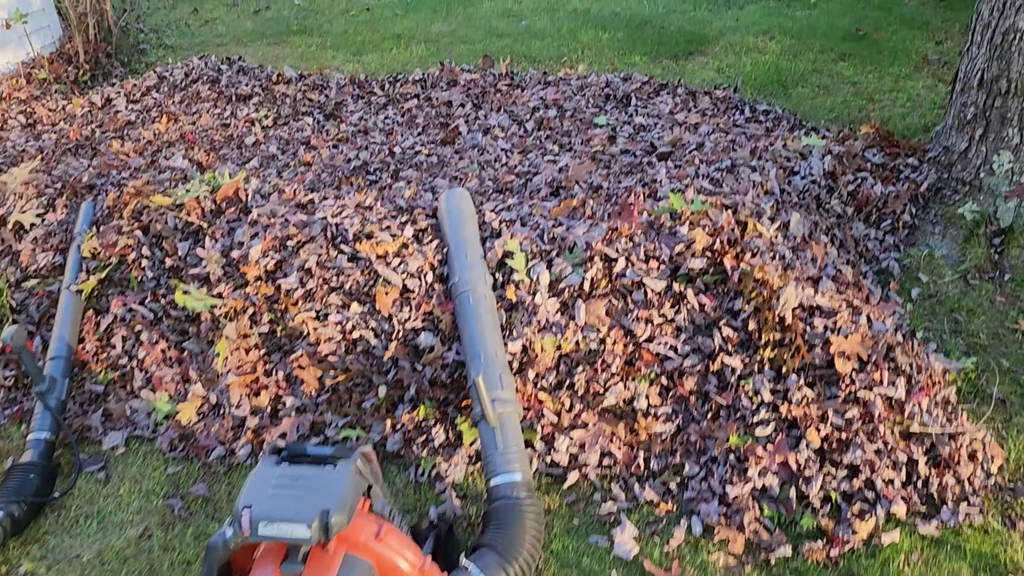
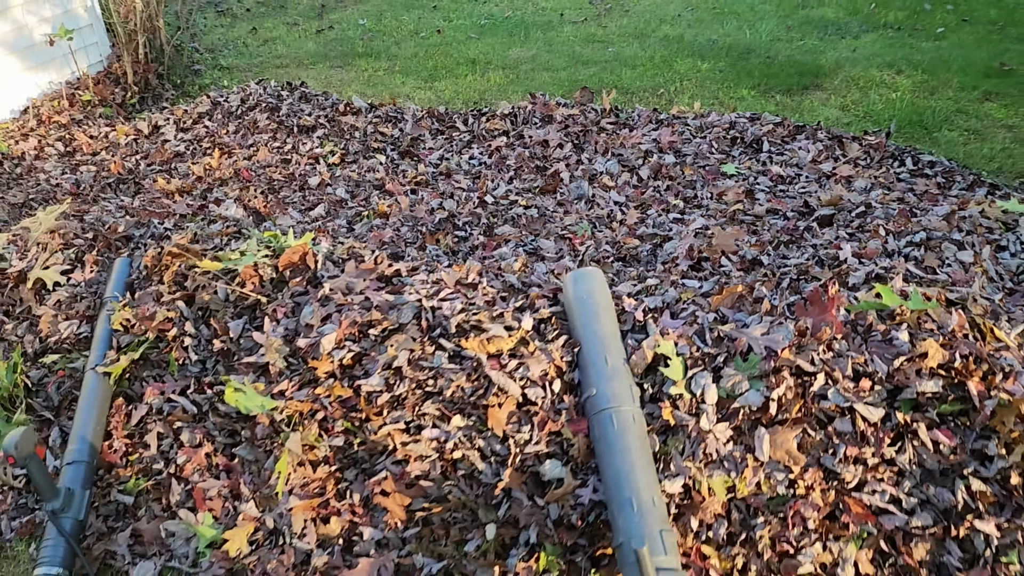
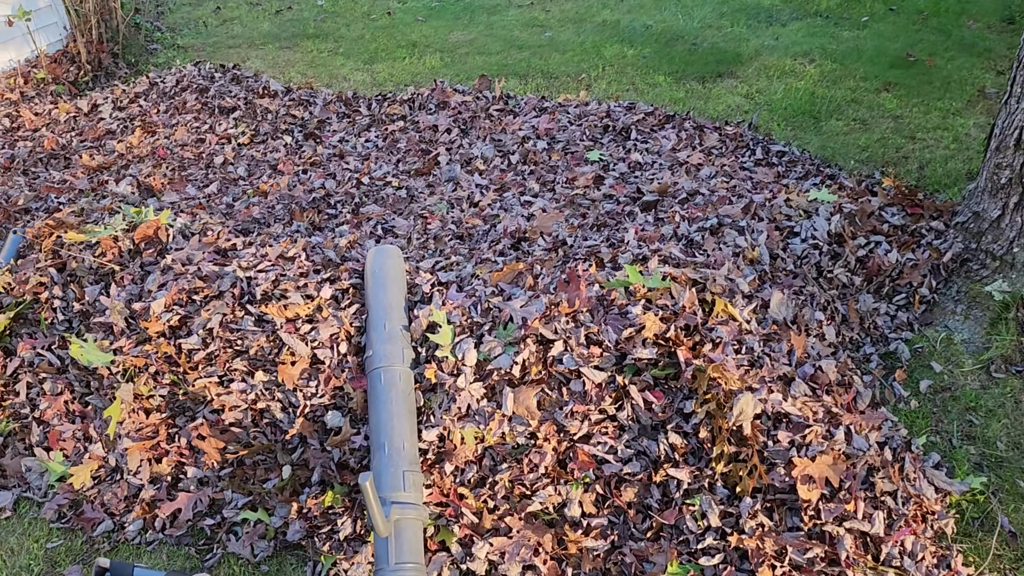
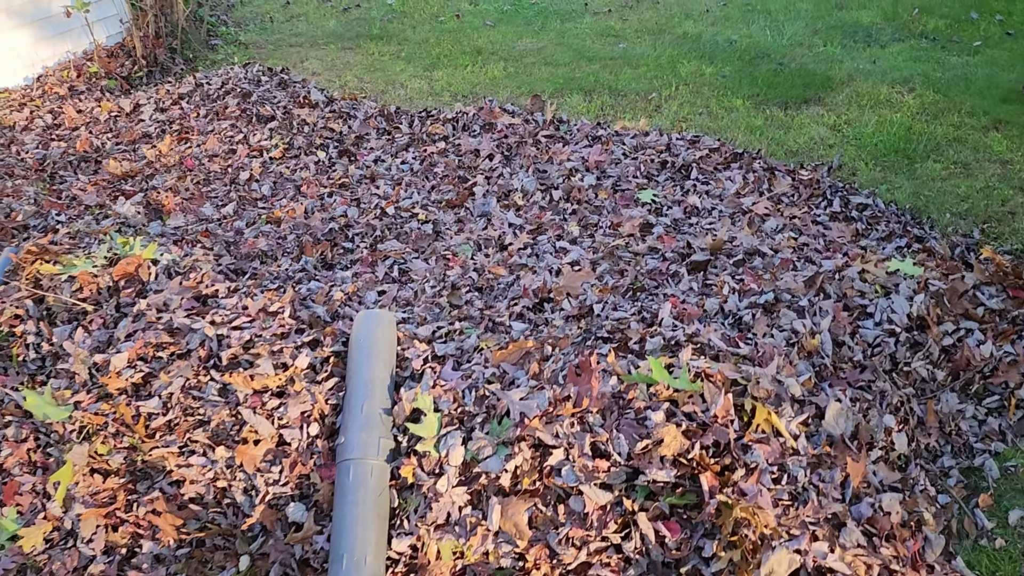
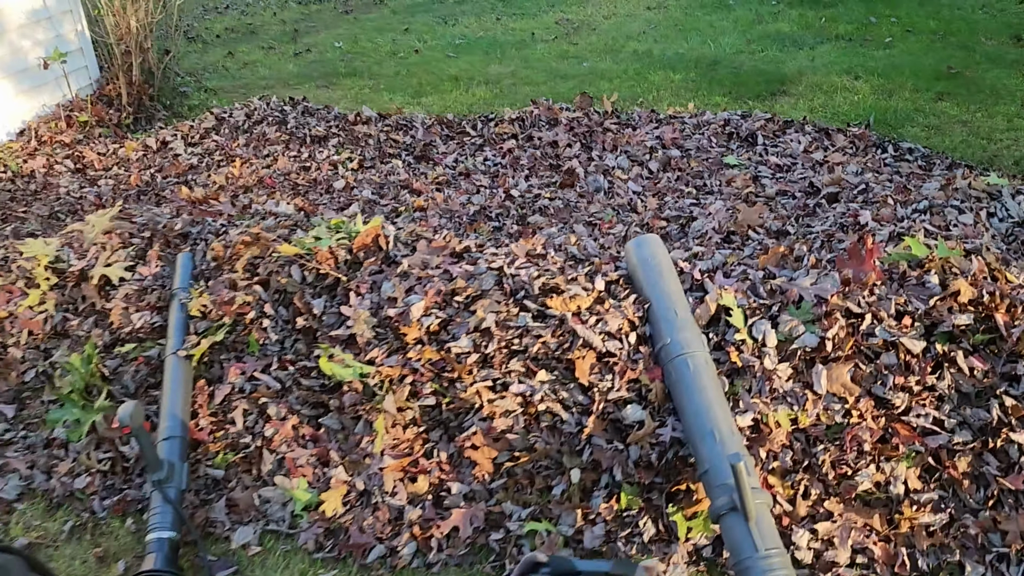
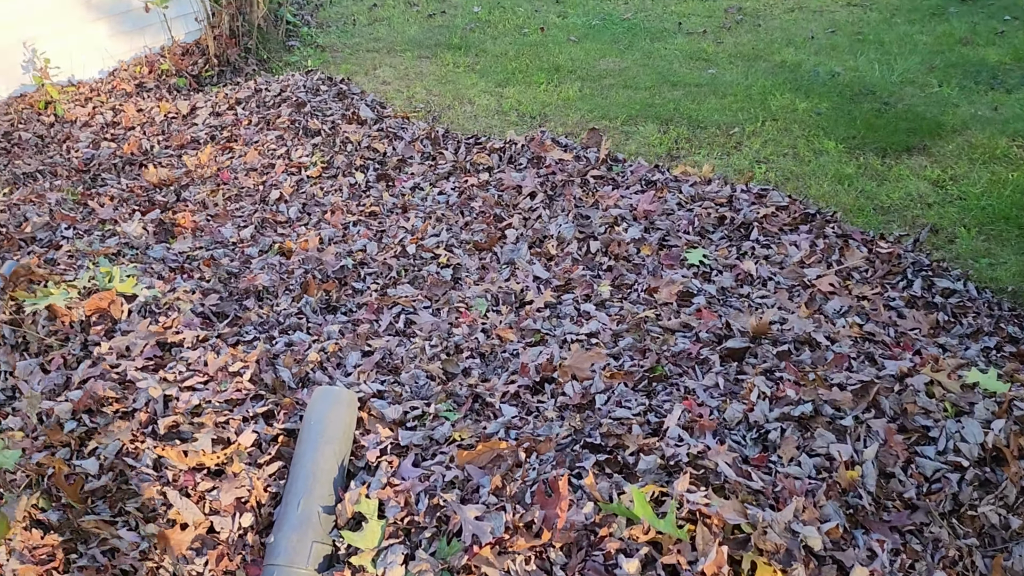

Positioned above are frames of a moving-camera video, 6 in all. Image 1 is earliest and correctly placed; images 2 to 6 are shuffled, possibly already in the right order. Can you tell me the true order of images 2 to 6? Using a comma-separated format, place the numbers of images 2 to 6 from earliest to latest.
3, 4, 6, 2, 5
